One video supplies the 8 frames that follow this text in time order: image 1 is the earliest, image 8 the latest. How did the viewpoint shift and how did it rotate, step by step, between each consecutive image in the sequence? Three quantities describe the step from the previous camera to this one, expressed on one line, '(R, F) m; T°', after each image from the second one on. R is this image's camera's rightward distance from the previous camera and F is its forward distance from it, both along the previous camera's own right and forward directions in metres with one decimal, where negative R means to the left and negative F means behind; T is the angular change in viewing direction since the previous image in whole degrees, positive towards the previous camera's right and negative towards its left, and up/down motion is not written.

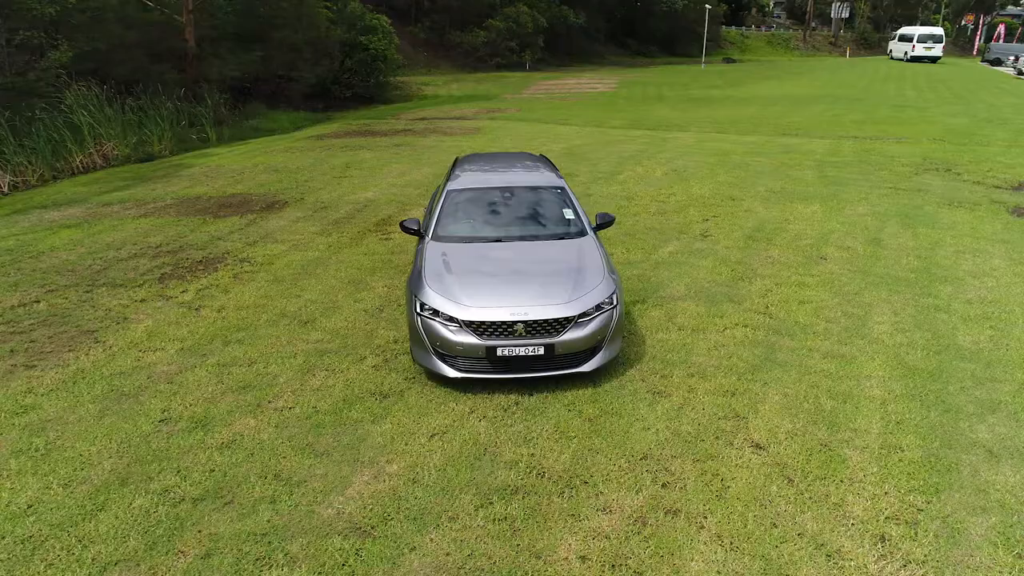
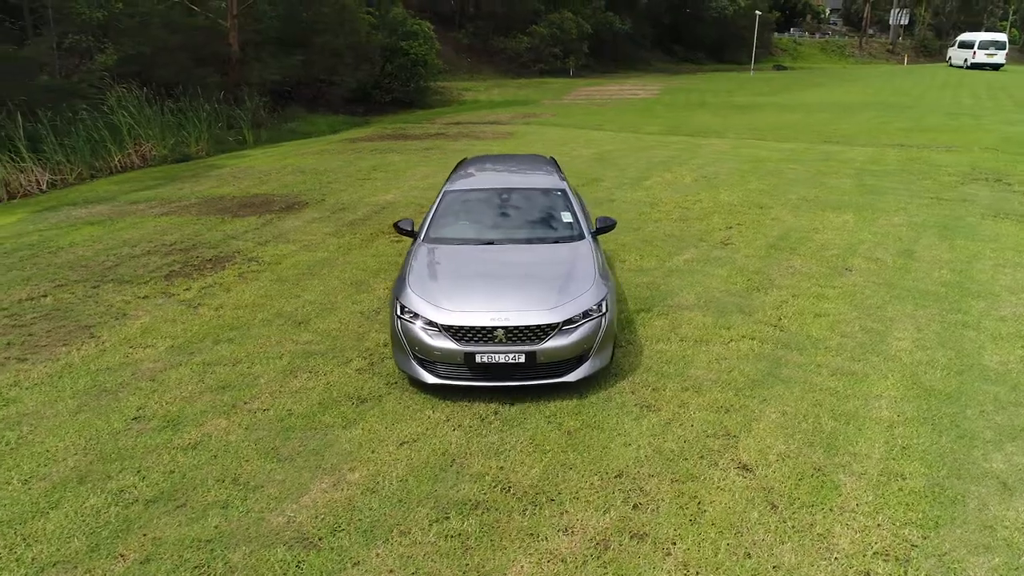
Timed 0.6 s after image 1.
(+0.4, +0.2) m; -4°
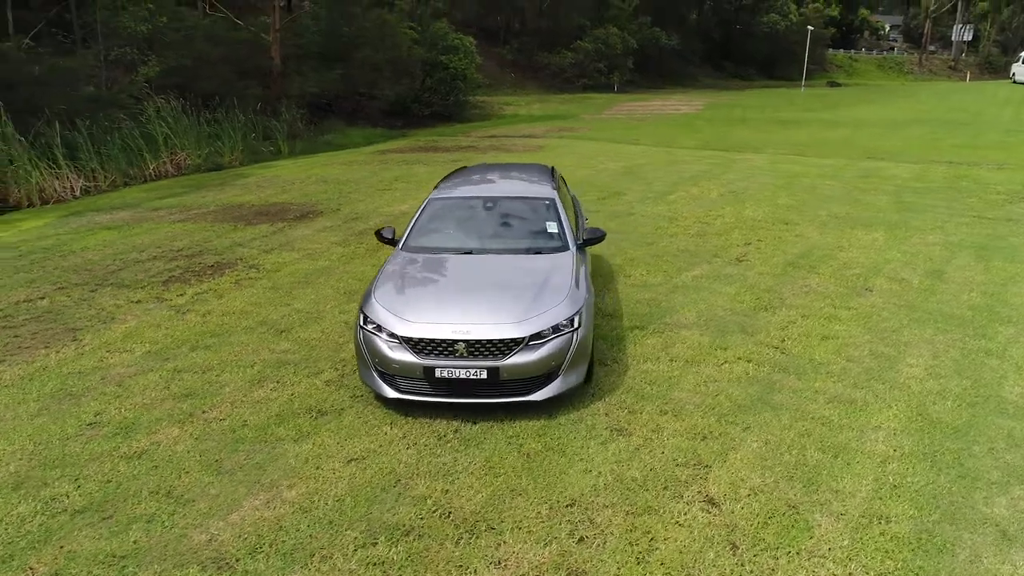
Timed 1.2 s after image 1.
(+0.5, +0.3) m; -4°
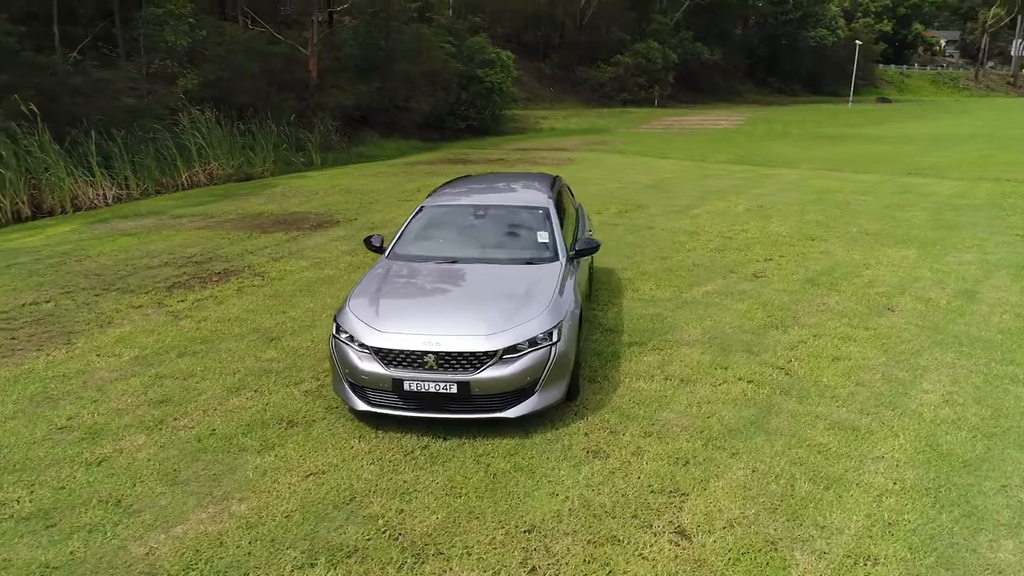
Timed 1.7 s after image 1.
(+0.4, +0.2) m; -3°
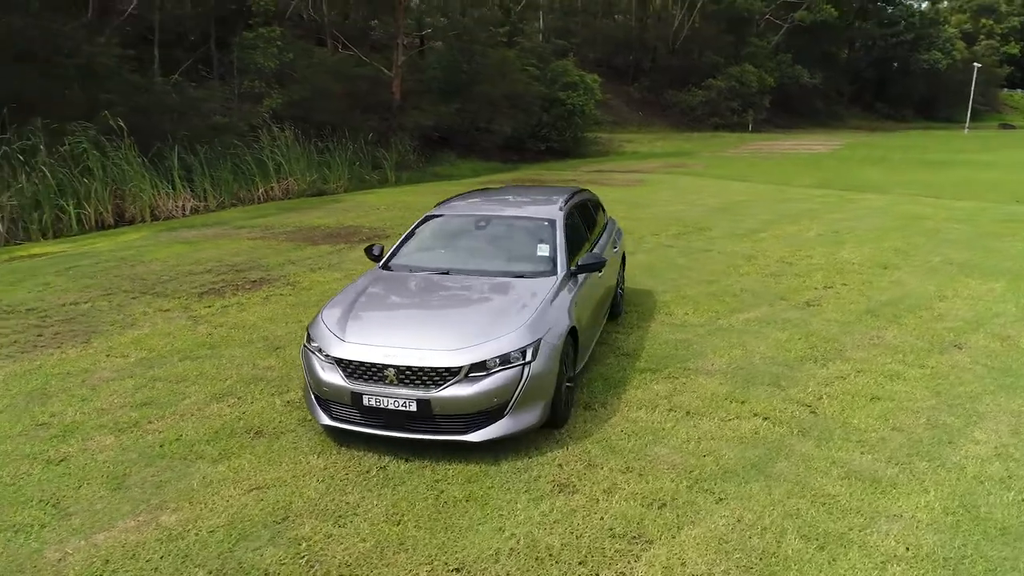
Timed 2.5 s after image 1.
(+0.7, +0.4) m; -7°
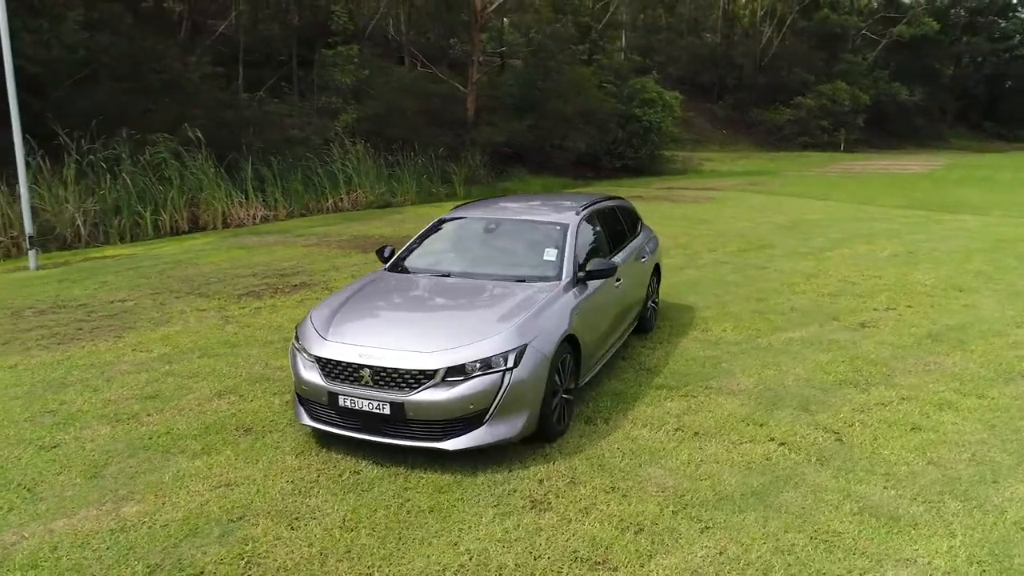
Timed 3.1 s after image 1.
(+0.6, +0.3) m; -7°
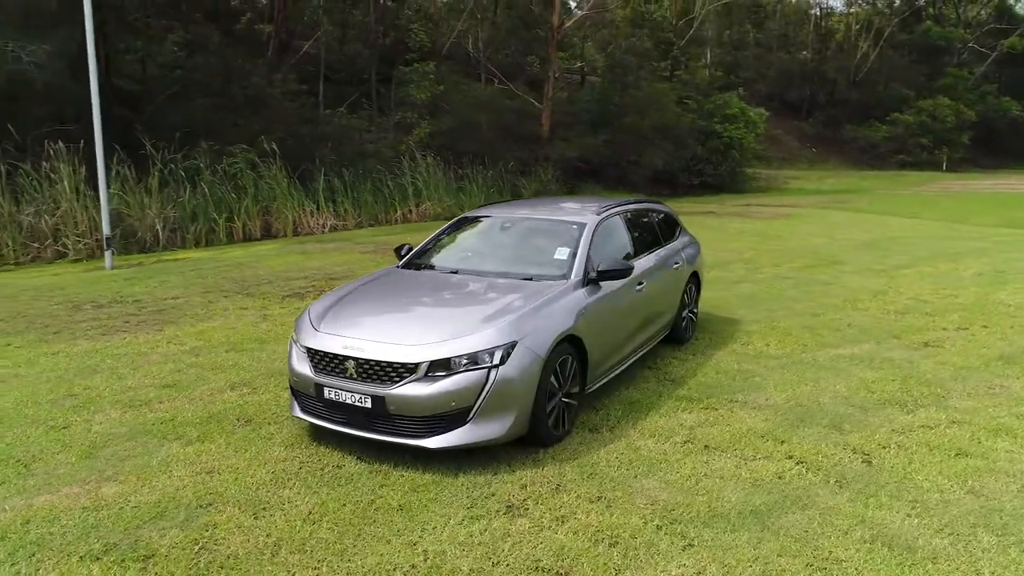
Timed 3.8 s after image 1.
(+0.5, +0.2) m; -7°
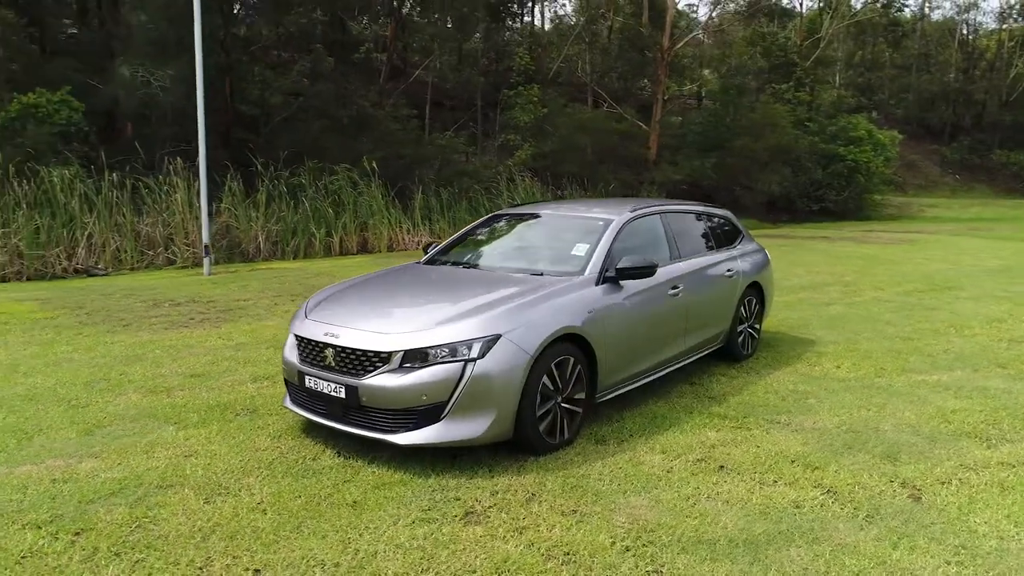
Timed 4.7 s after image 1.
(+0.7, +0.4) m; -10°
